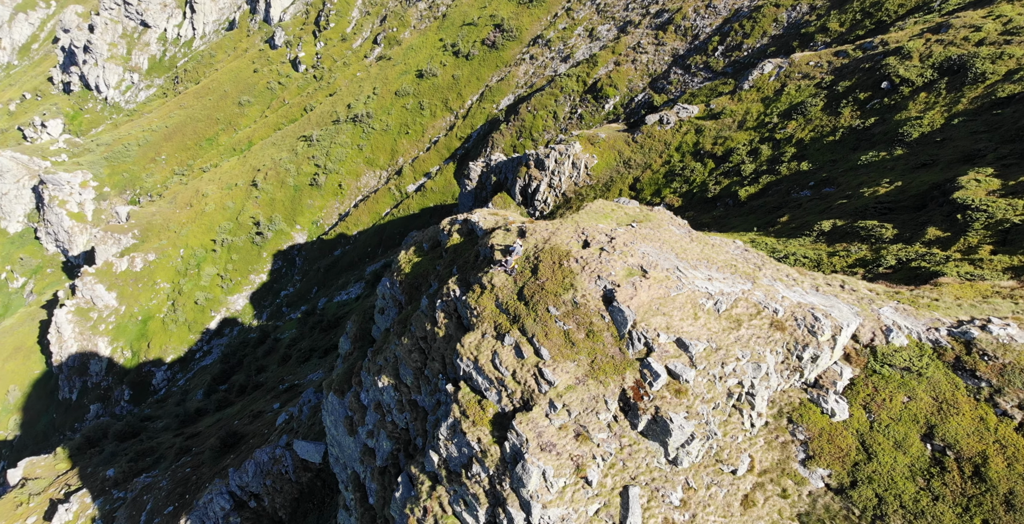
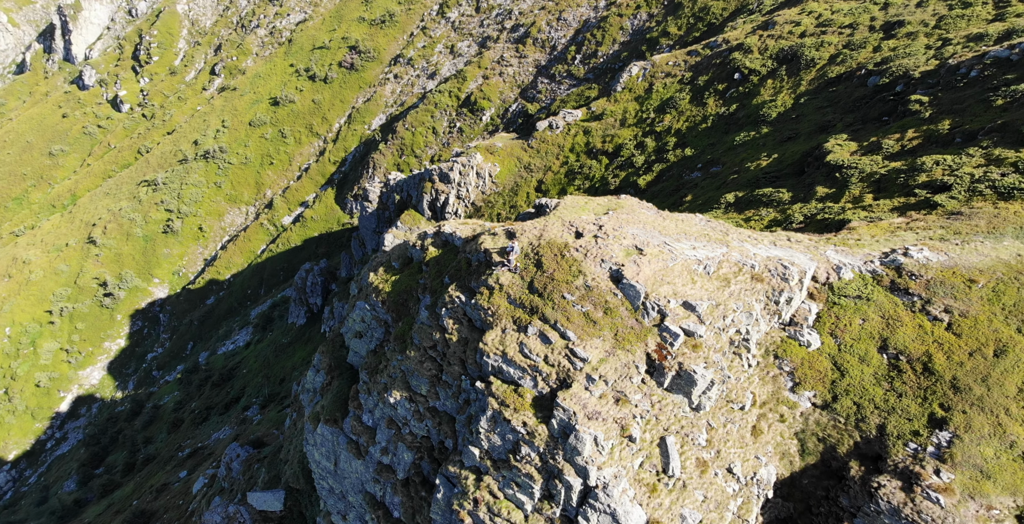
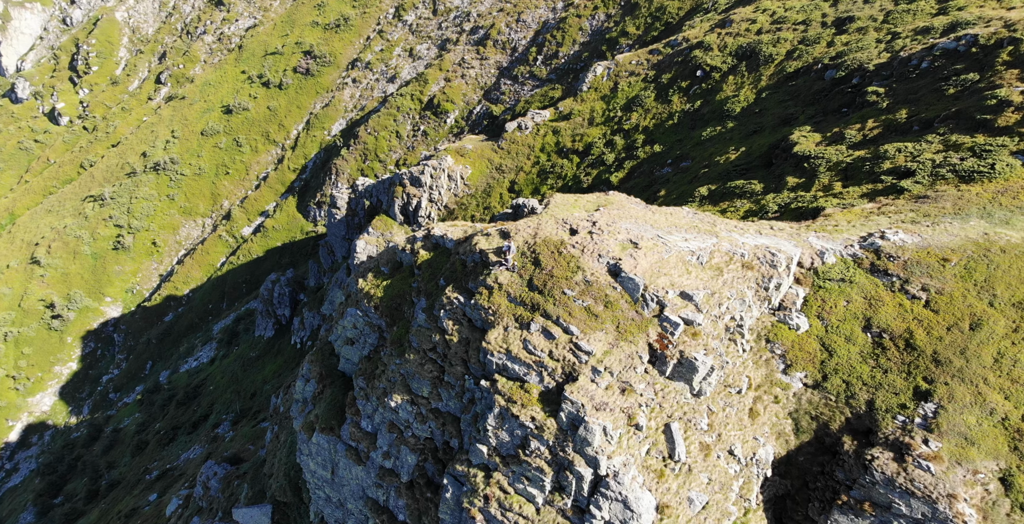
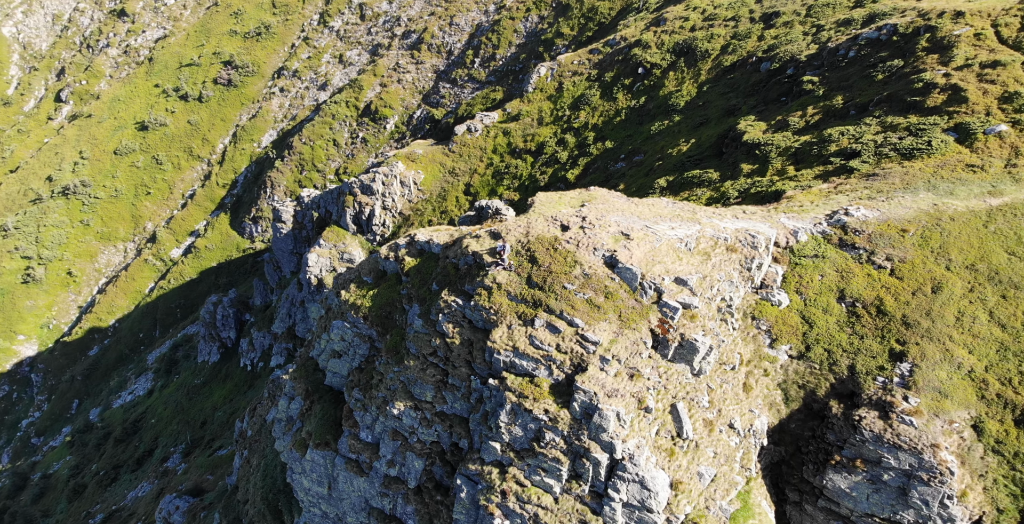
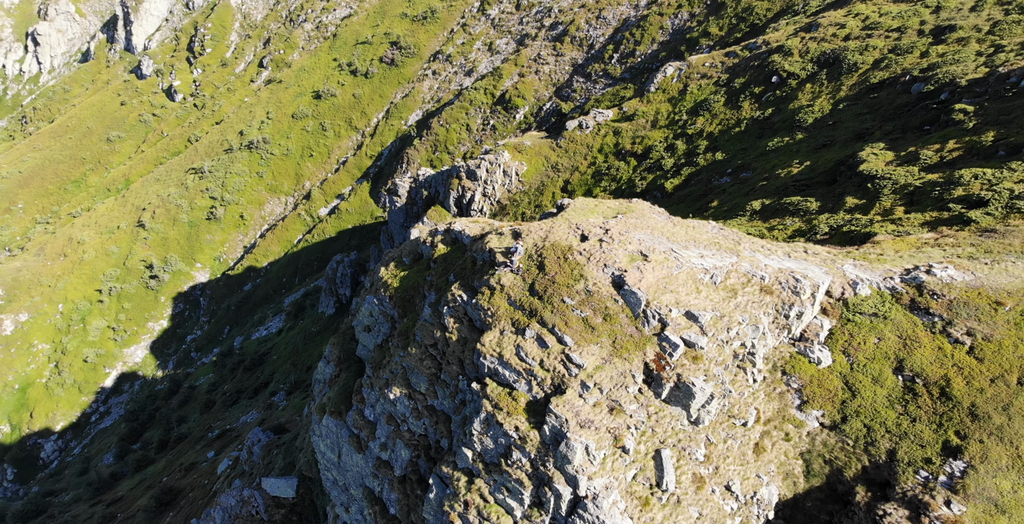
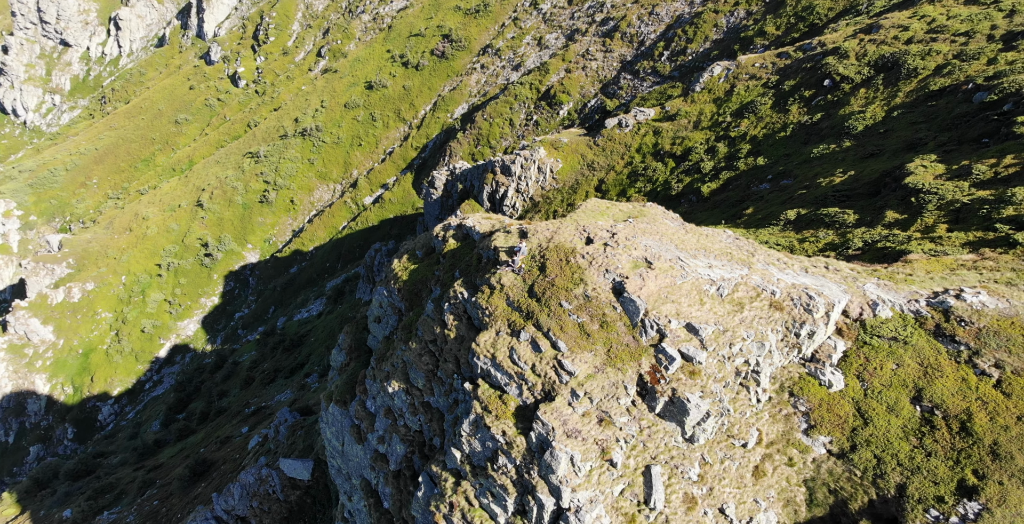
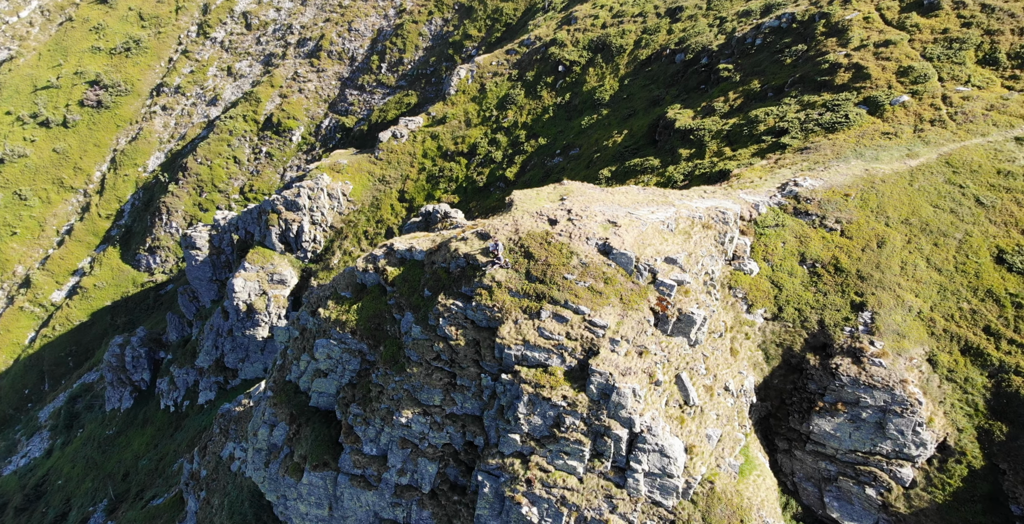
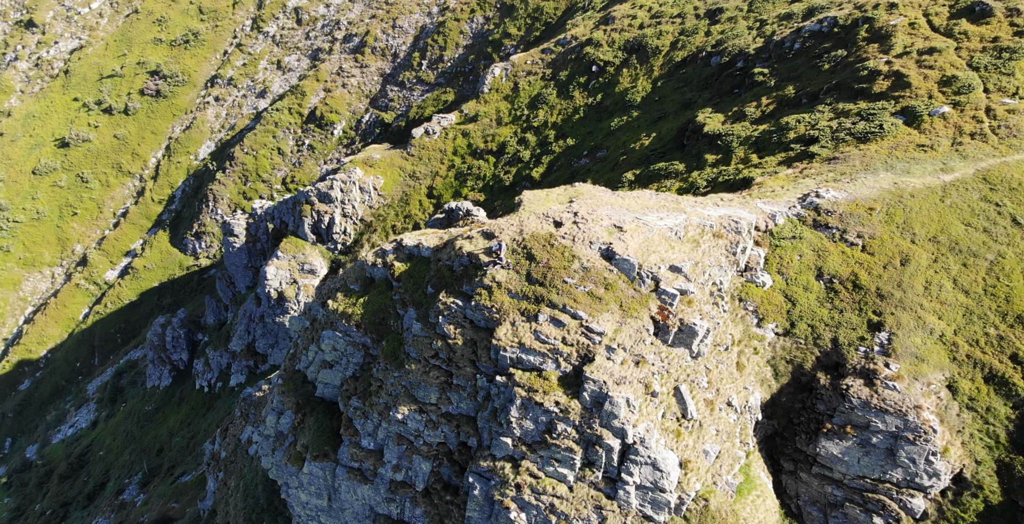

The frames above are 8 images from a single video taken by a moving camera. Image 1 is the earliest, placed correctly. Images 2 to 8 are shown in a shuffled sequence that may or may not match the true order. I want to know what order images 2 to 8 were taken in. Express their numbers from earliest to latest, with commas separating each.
6, 5, 2, 3, 4, 8, 7
